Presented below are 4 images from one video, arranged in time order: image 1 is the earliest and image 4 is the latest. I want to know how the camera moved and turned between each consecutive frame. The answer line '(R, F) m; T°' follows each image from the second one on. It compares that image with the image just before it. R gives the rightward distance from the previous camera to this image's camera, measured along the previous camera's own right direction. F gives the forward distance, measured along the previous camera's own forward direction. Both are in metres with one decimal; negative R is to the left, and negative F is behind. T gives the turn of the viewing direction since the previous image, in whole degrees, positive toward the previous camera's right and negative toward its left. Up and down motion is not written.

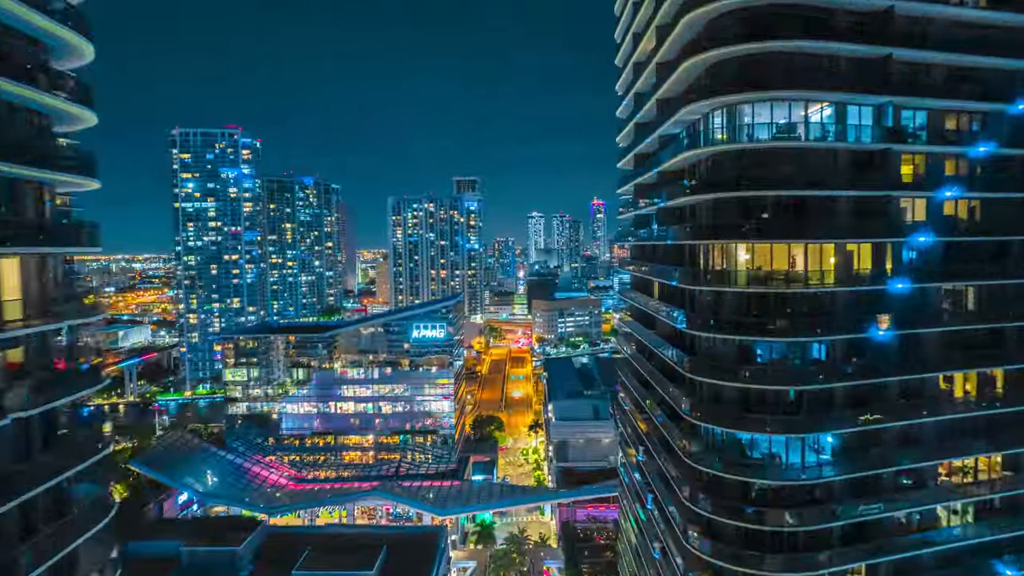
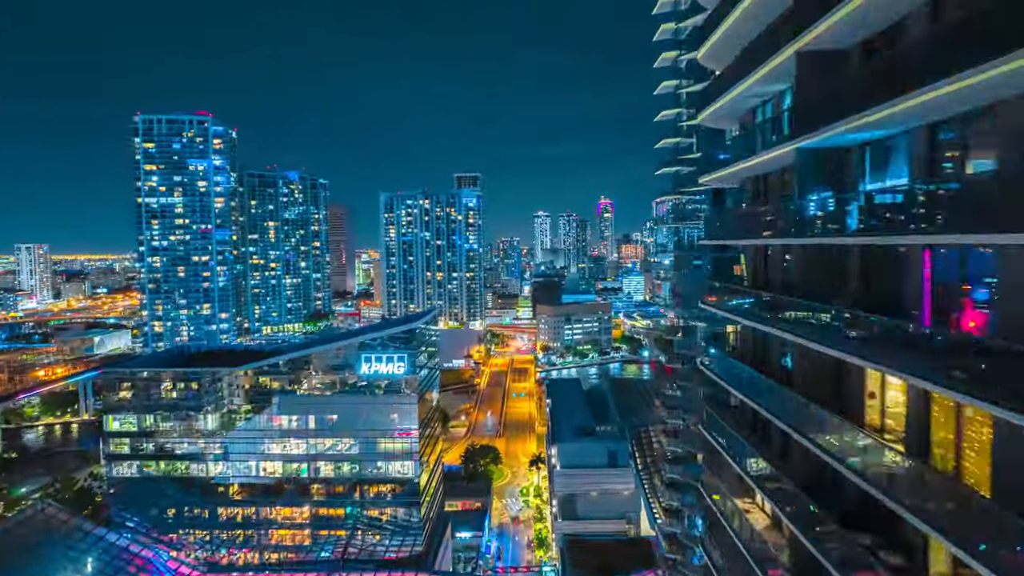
(+0.7, +10.2) m; -1°
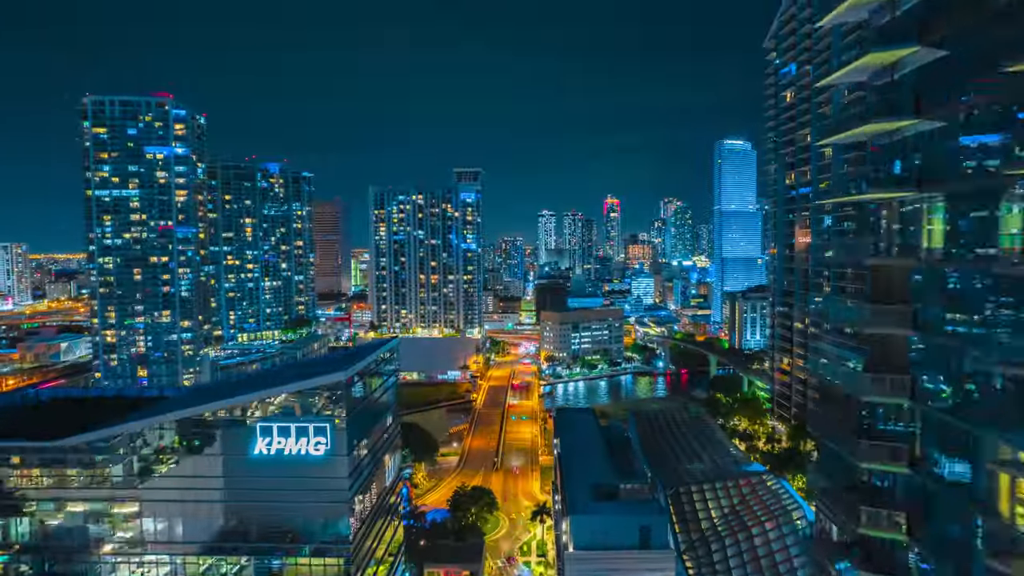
(+0.3, +10.6) m; 0°
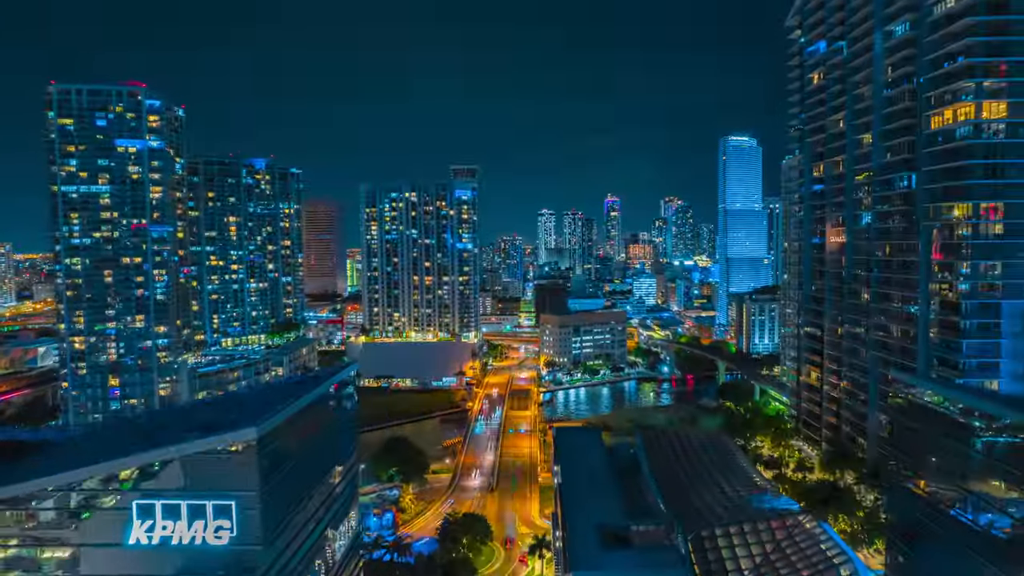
(+0.3, +5.0) m; 0°
